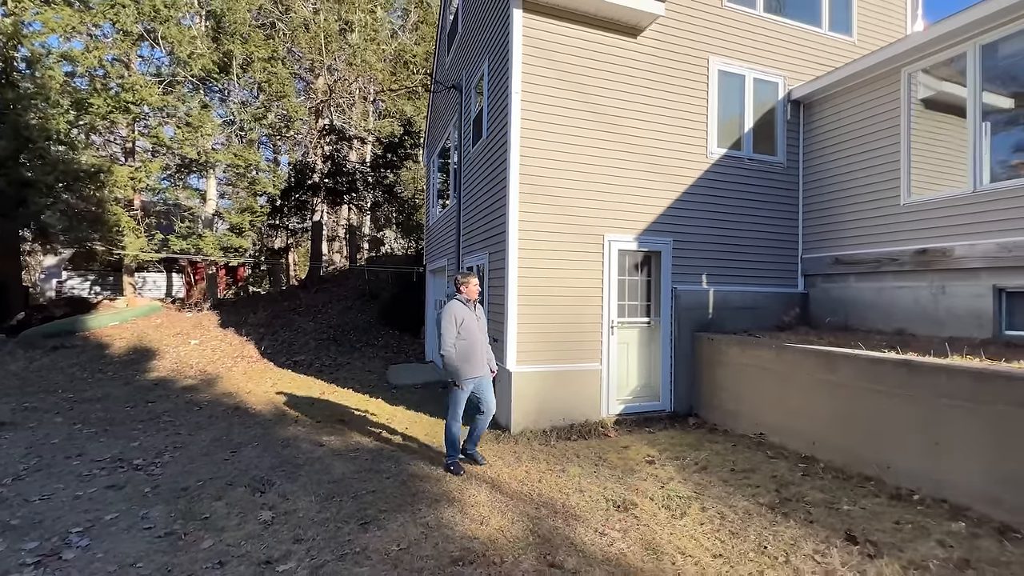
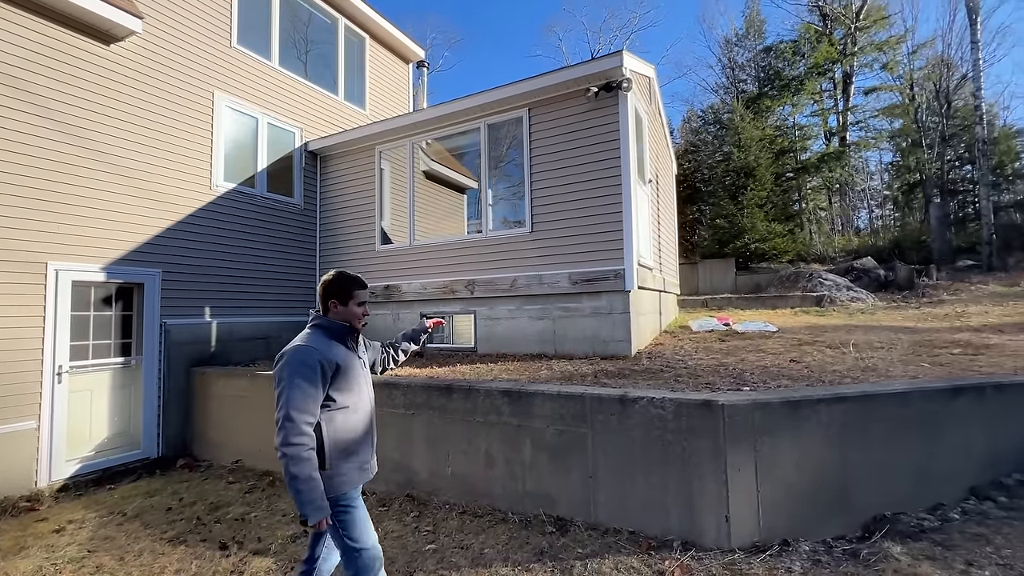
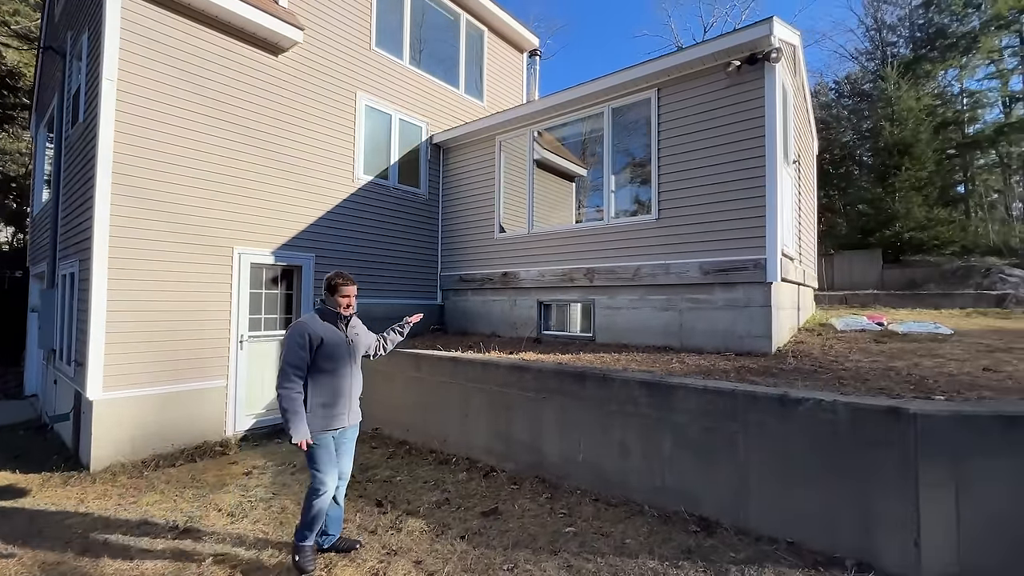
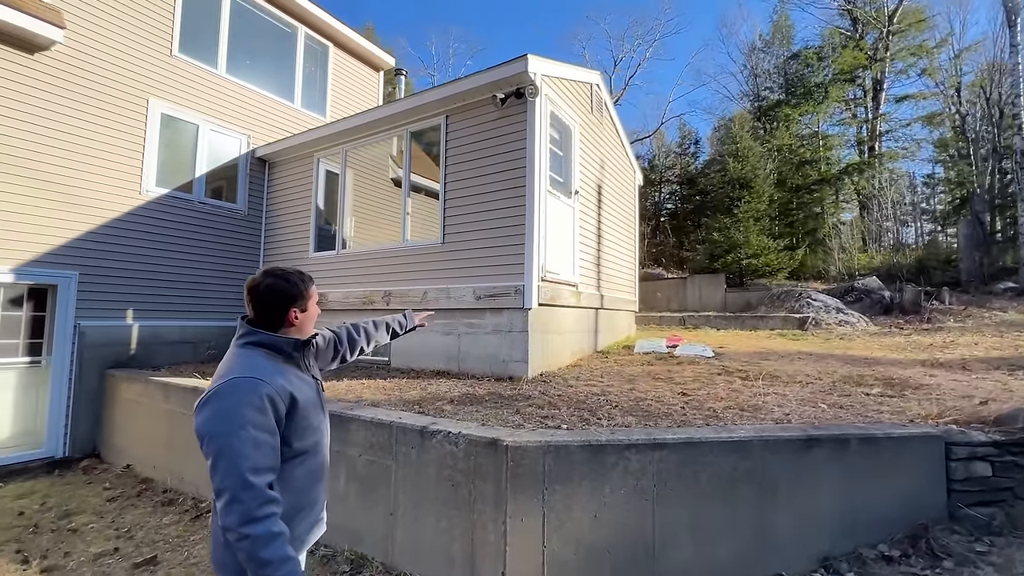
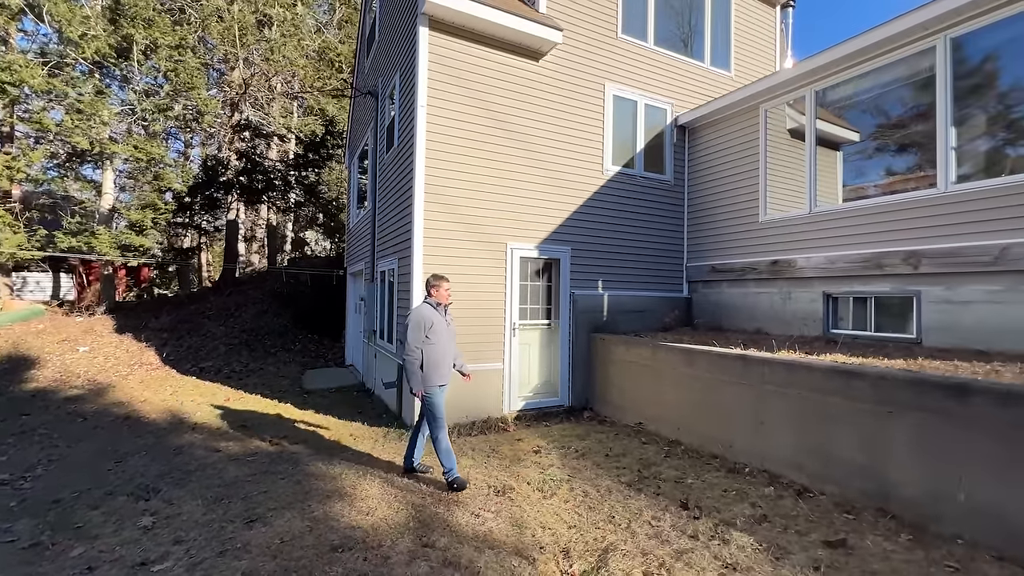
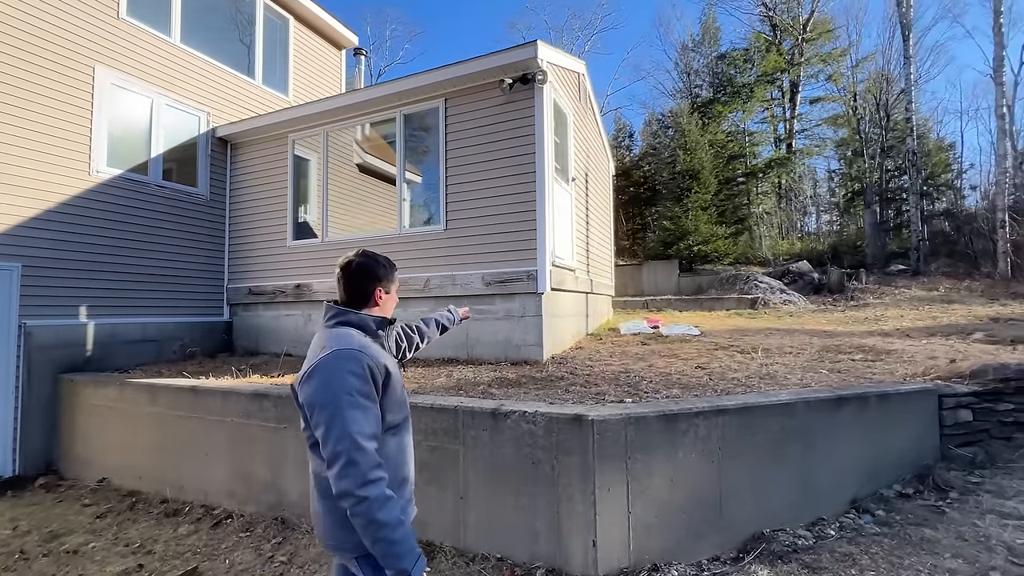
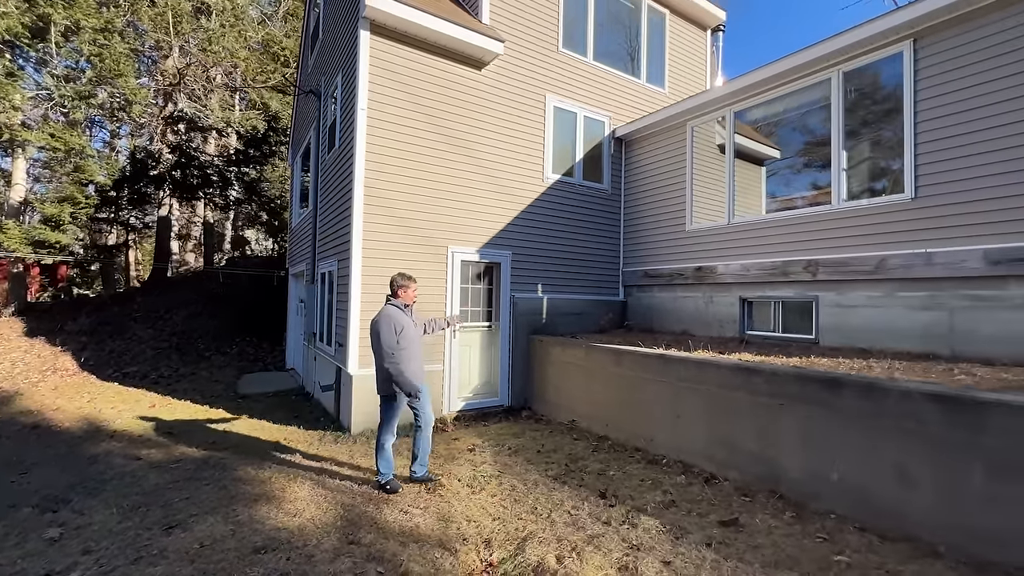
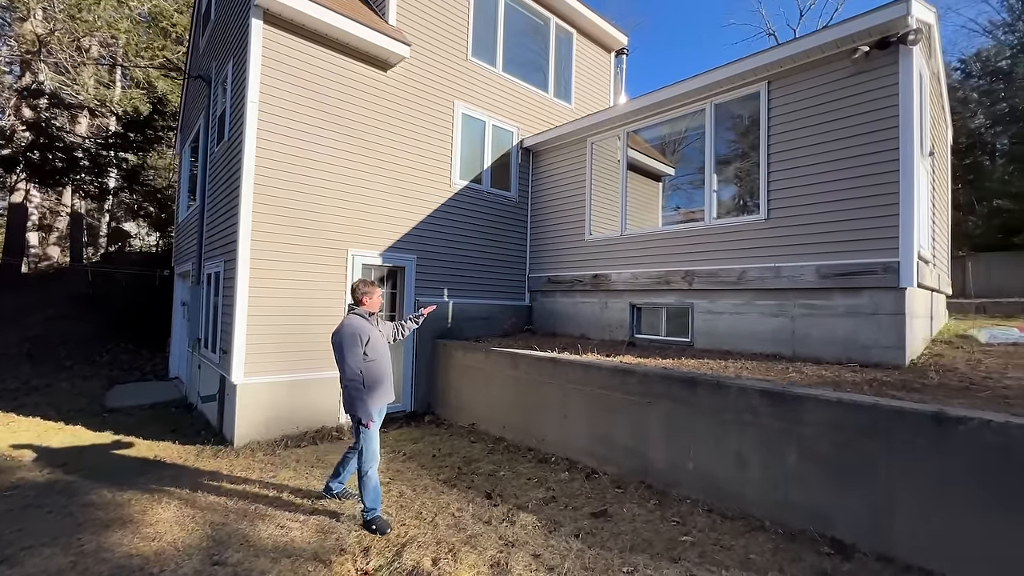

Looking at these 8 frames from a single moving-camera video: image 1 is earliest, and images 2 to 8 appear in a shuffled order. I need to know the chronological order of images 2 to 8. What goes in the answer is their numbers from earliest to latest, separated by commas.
5, 7, 8, 3, 2, 6, 4
